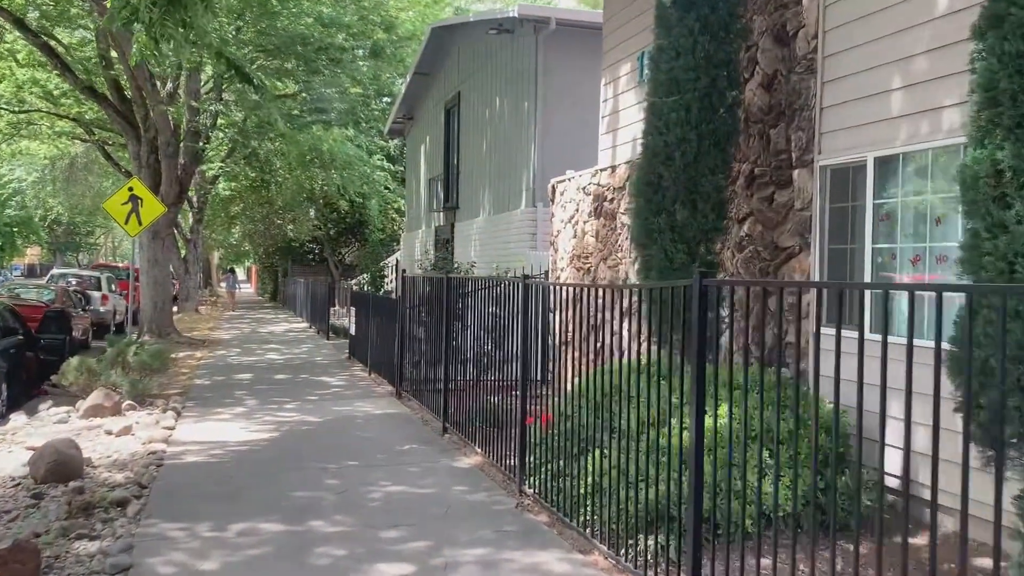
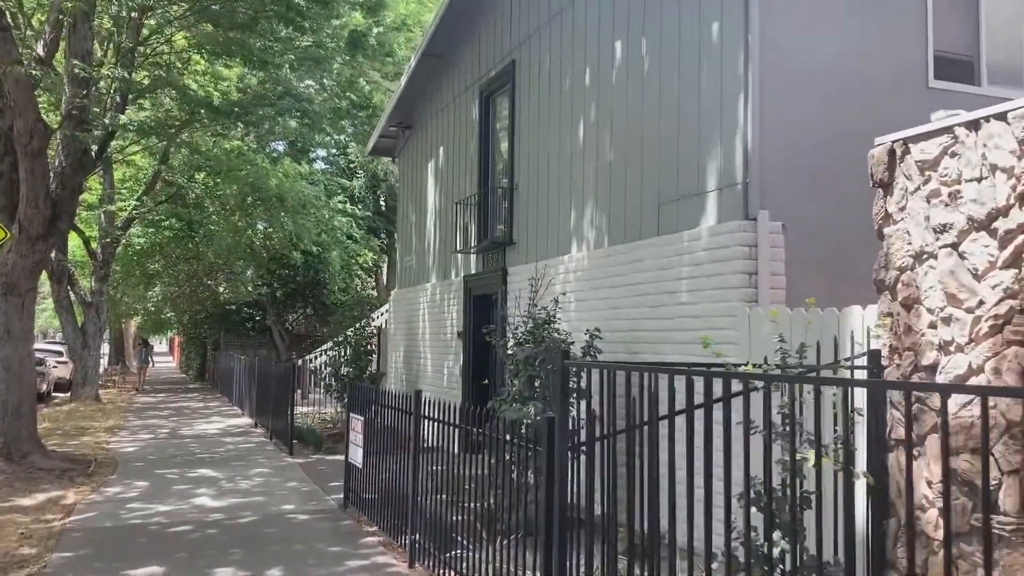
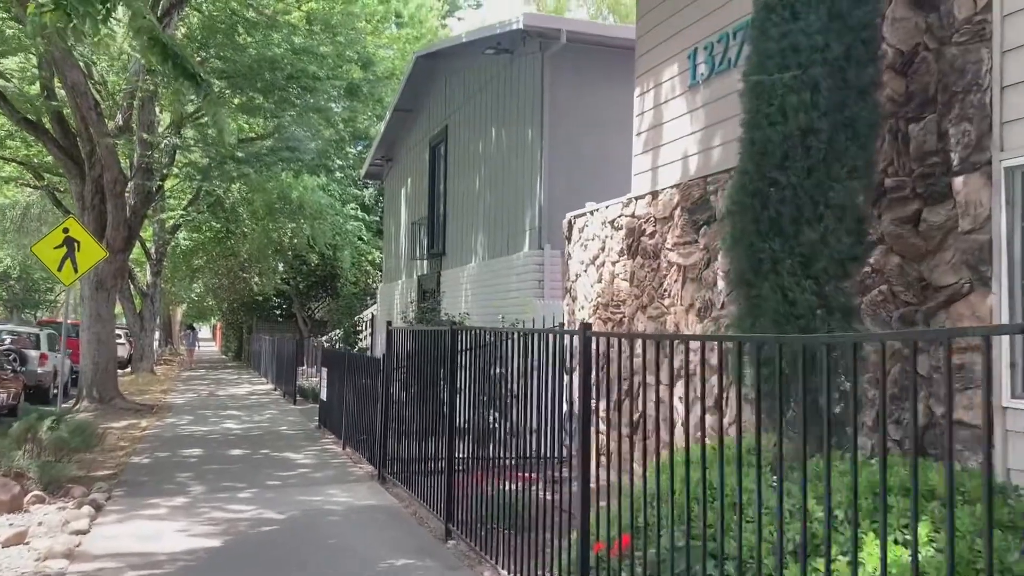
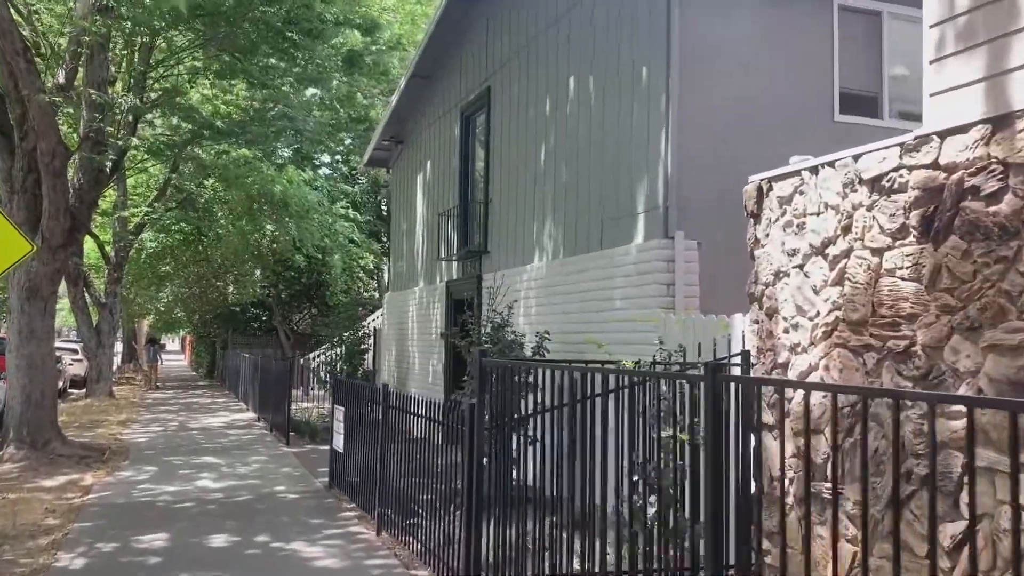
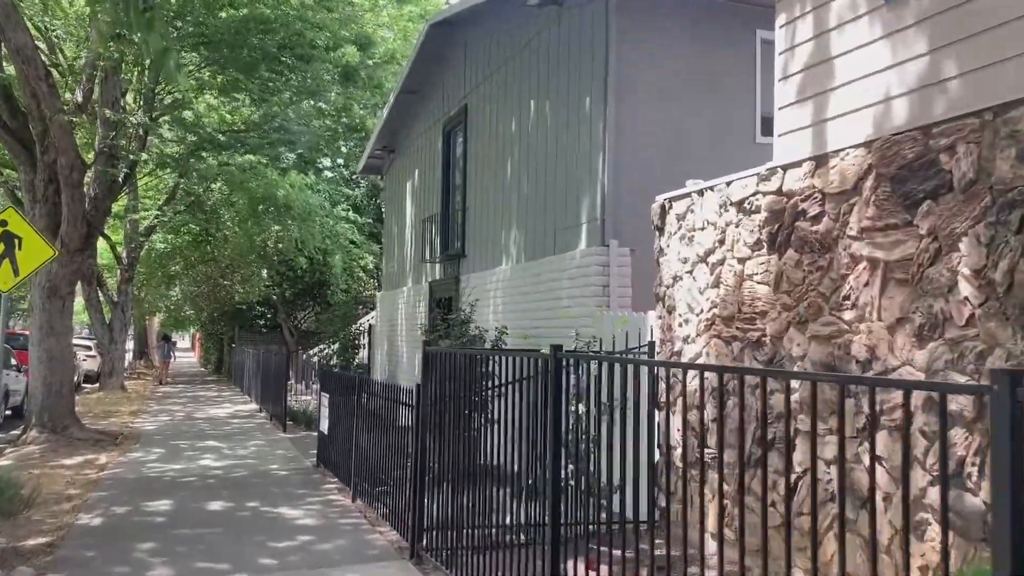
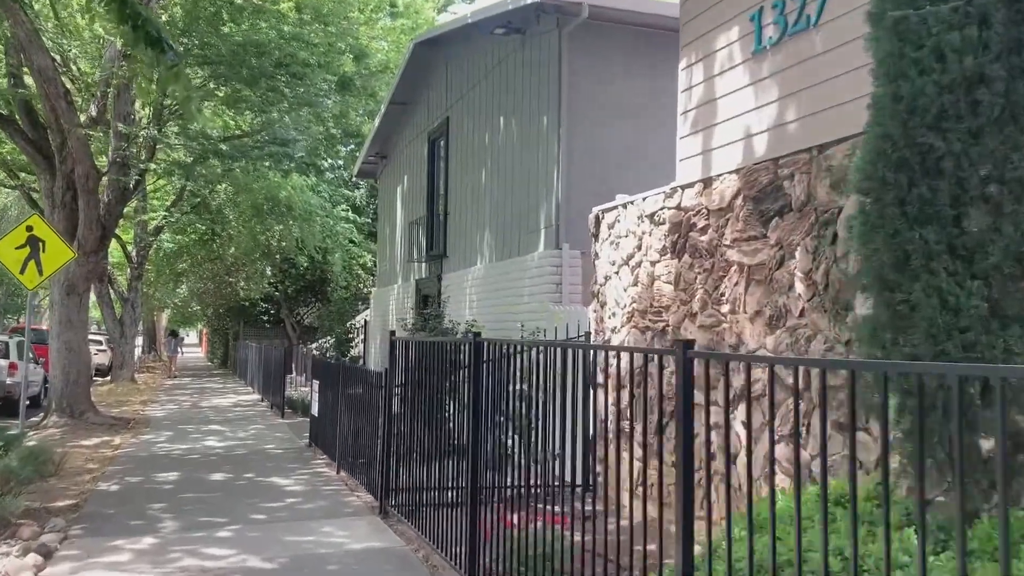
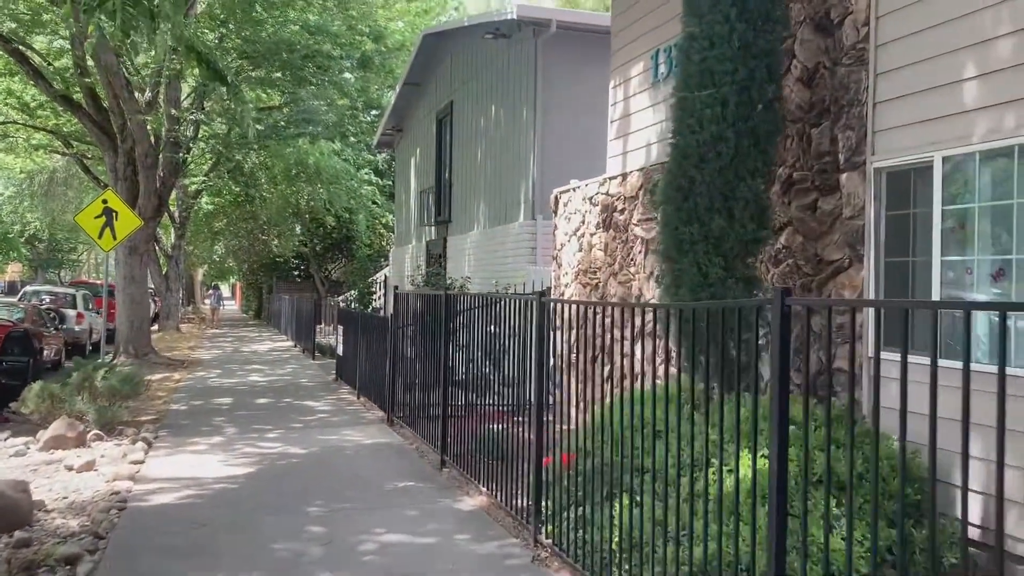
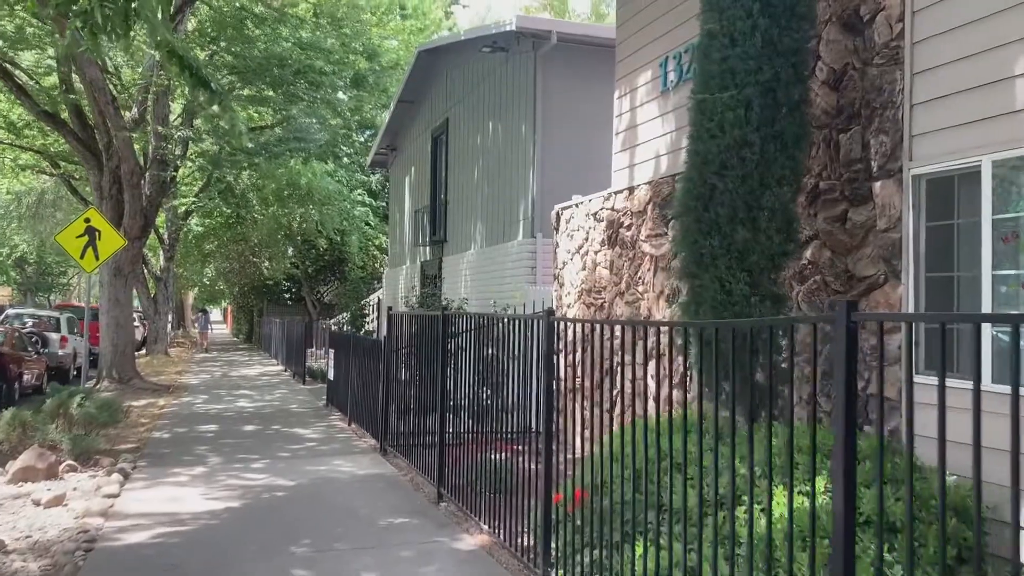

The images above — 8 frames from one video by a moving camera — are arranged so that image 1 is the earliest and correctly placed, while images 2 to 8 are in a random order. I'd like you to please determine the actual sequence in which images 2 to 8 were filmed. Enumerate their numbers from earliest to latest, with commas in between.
7, 8, 3, 6, 5, 4, 2
